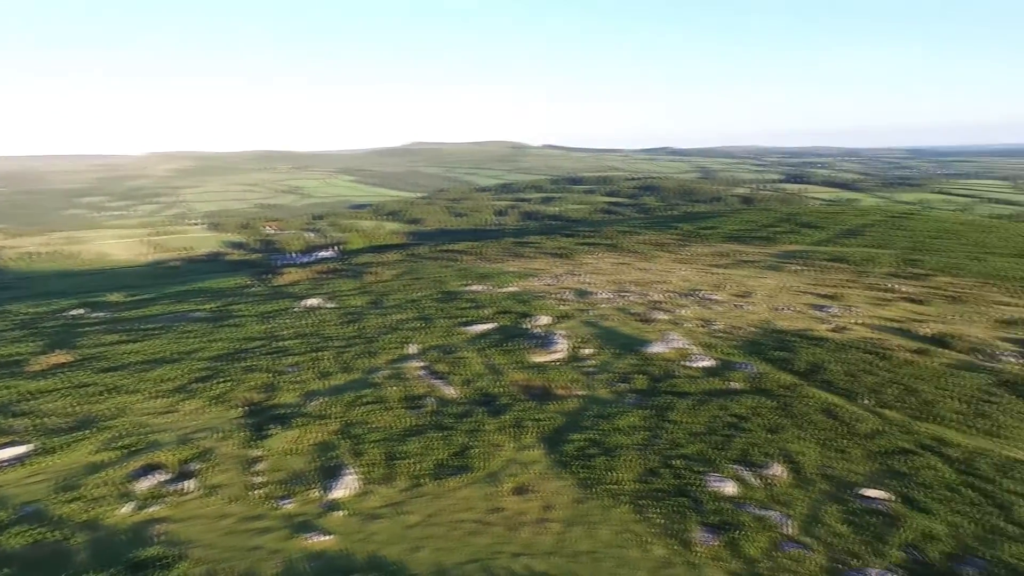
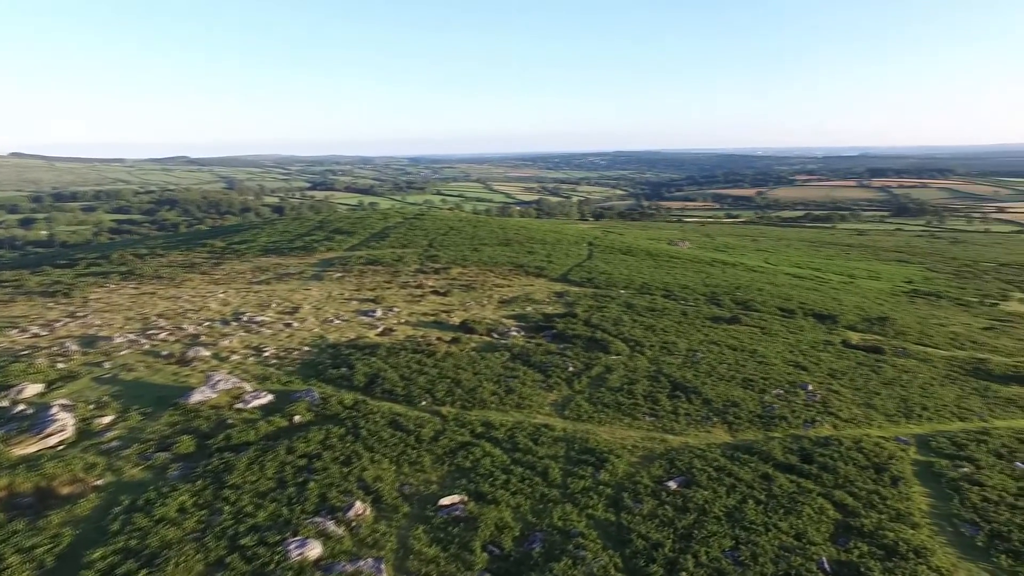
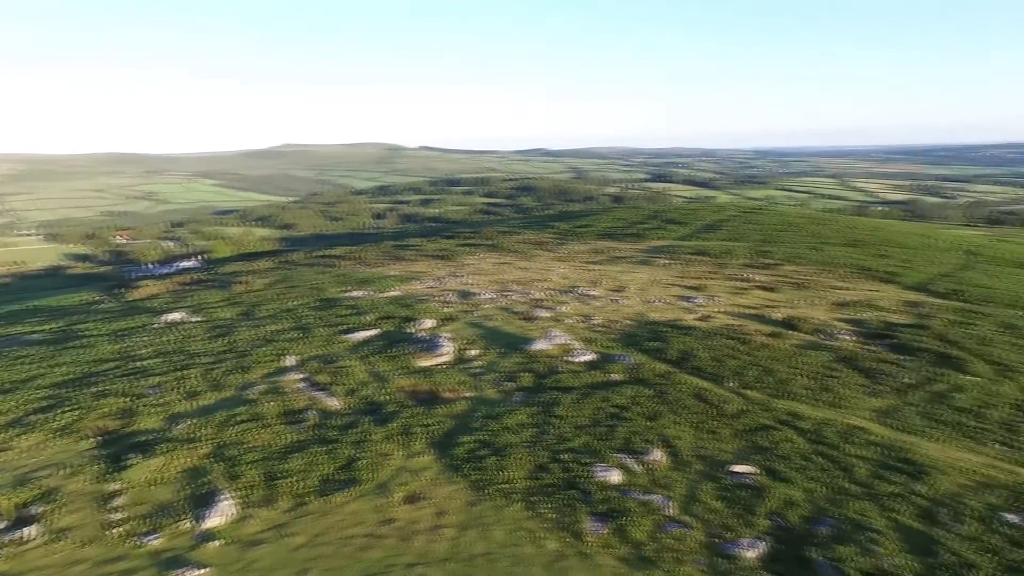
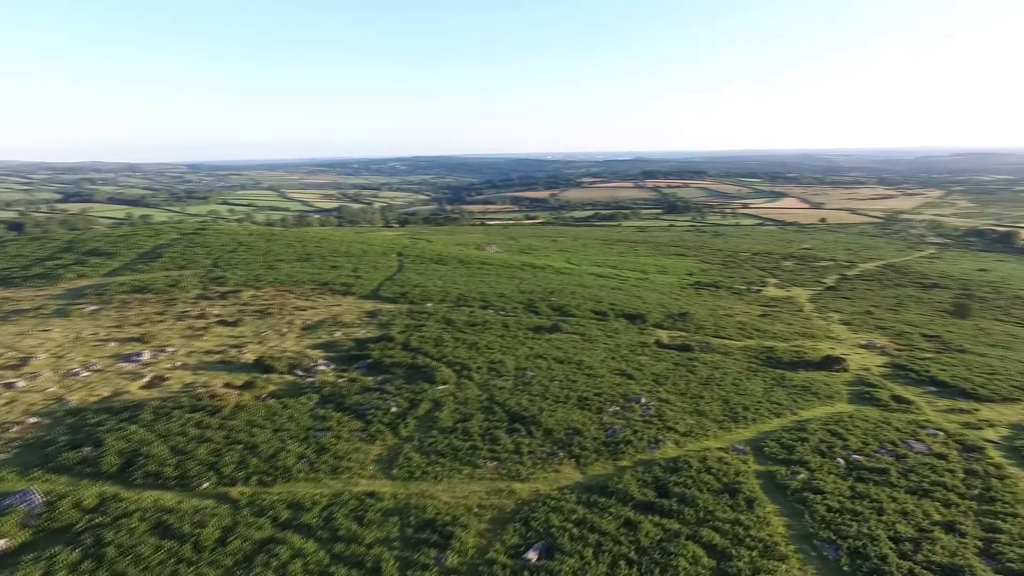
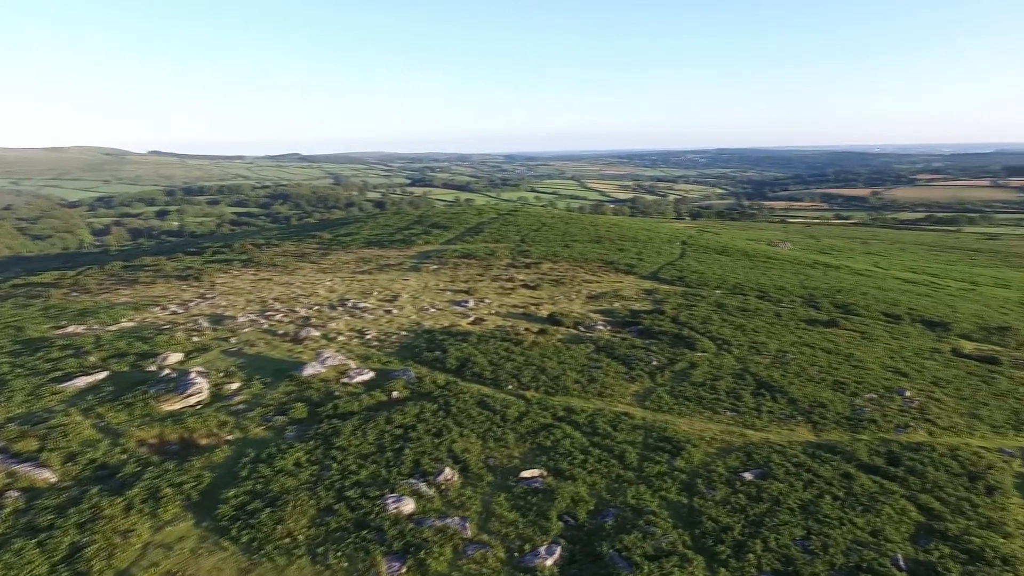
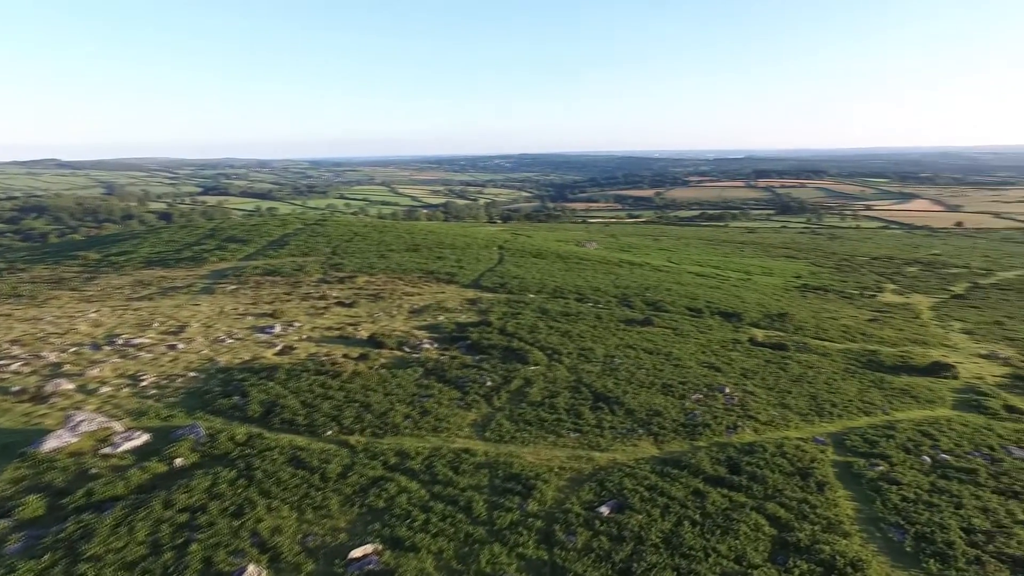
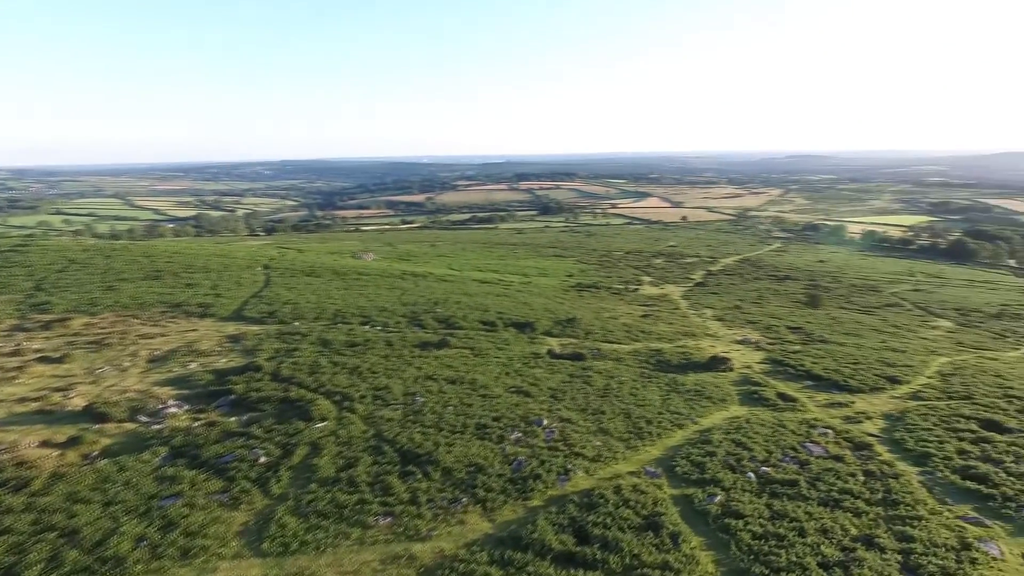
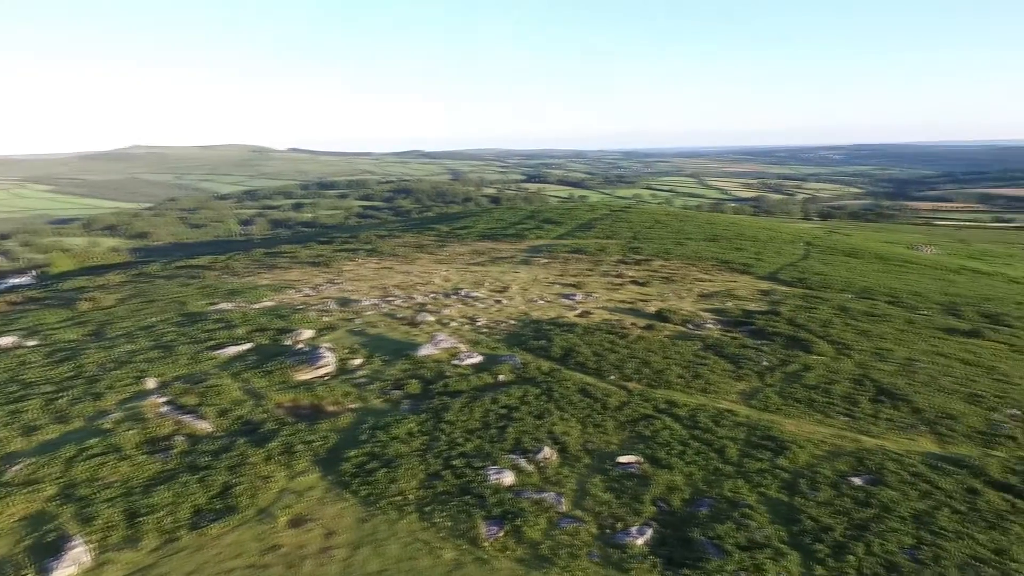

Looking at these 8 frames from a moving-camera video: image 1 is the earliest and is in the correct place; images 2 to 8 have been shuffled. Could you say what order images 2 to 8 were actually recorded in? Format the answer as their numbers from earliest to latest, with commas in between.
3, 8, 5, 2, 6, 4, 7
